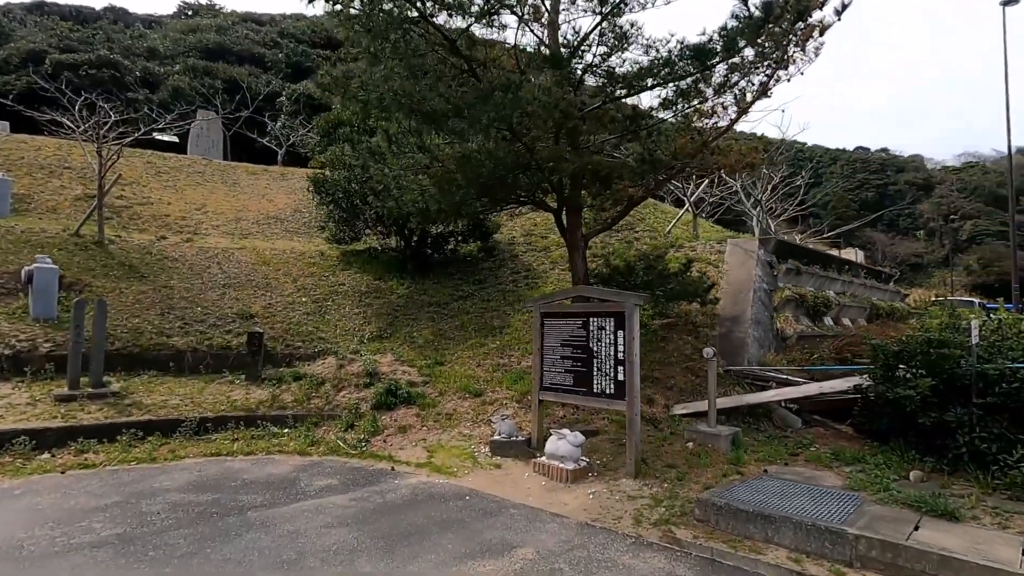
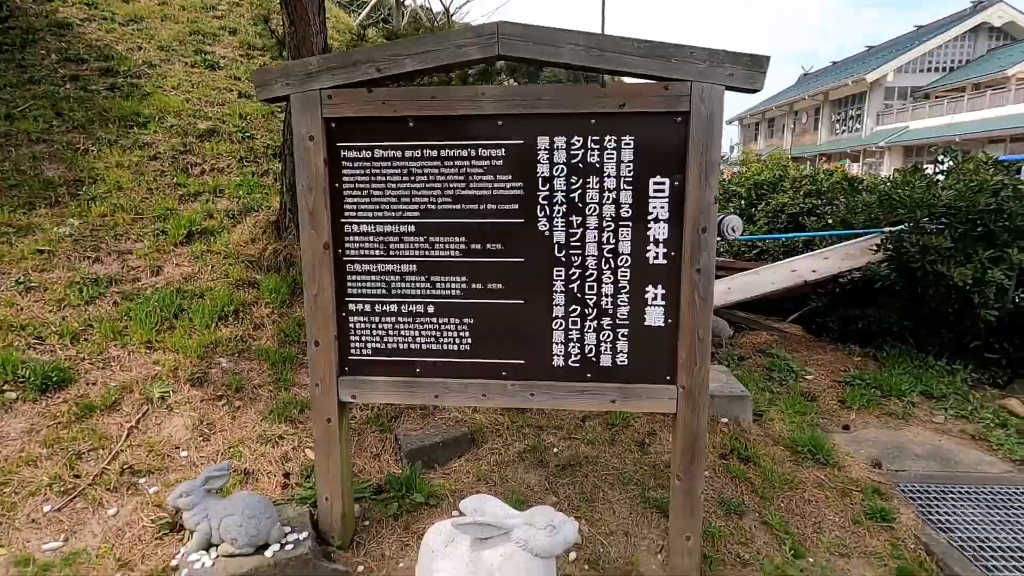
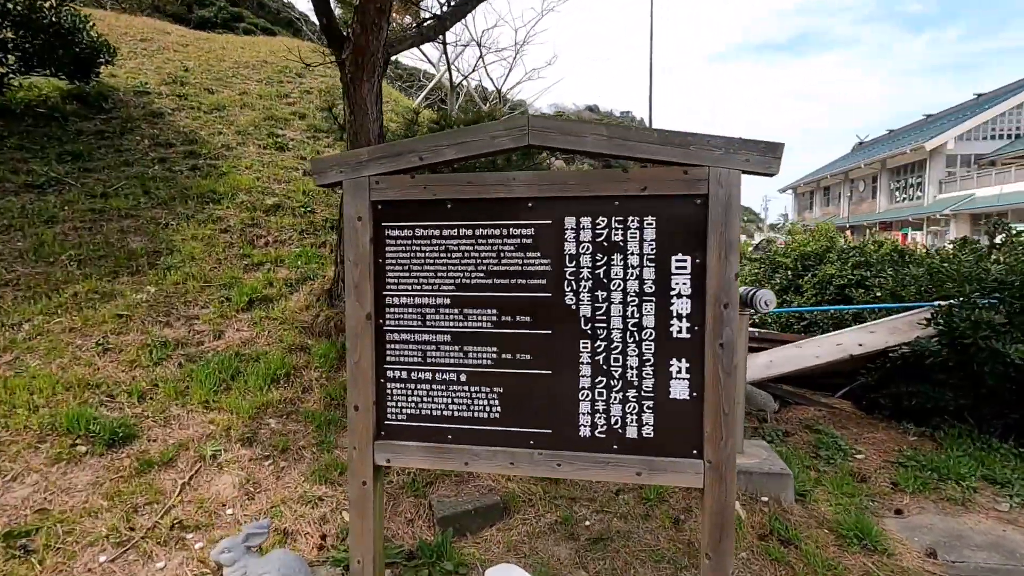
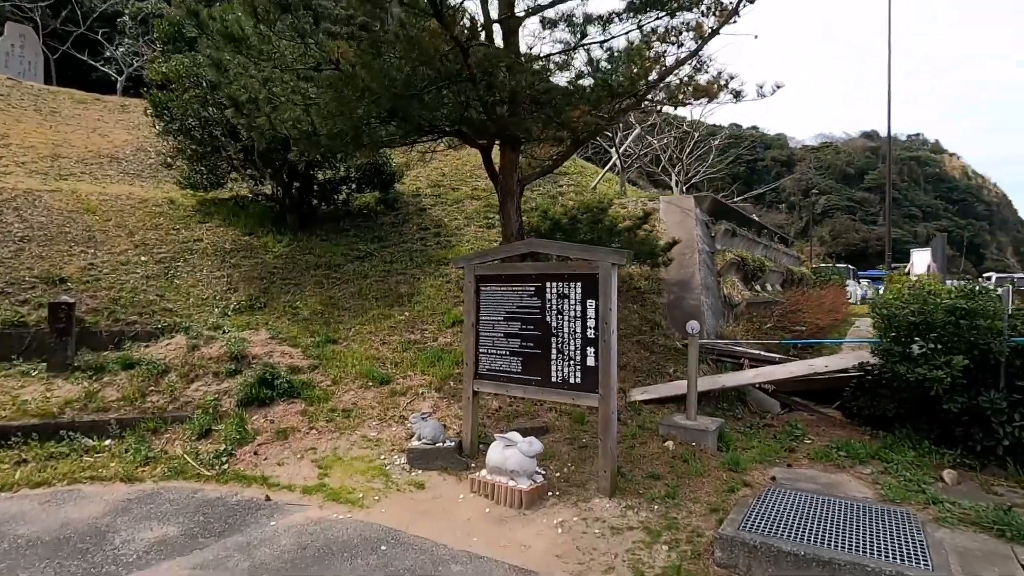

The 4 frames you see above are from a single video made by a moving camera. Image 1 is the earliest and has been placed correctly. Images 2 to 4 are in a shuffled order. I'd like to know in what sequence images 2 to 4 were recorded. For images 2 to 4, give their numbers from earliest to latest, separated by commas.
4, 3, 2
